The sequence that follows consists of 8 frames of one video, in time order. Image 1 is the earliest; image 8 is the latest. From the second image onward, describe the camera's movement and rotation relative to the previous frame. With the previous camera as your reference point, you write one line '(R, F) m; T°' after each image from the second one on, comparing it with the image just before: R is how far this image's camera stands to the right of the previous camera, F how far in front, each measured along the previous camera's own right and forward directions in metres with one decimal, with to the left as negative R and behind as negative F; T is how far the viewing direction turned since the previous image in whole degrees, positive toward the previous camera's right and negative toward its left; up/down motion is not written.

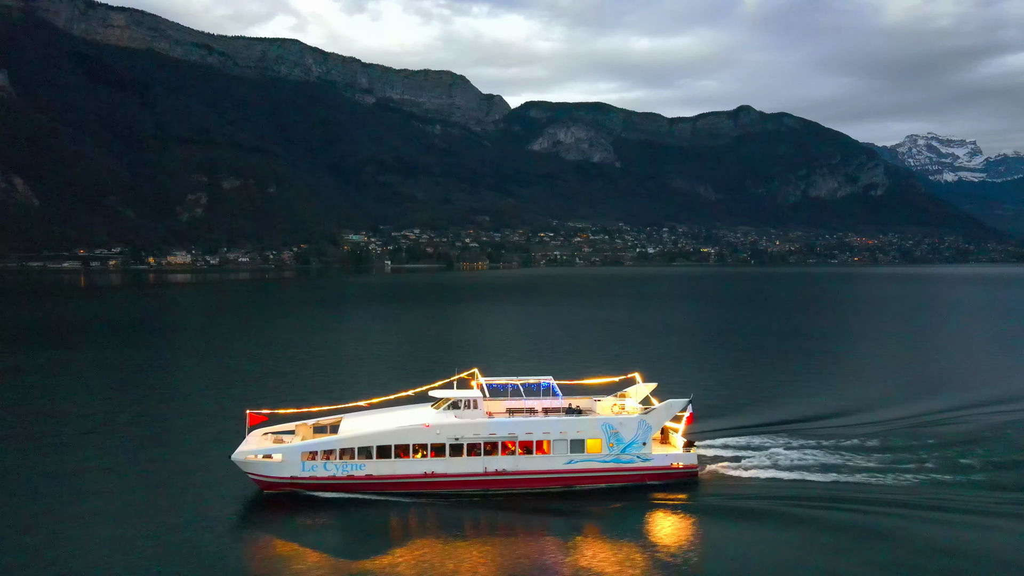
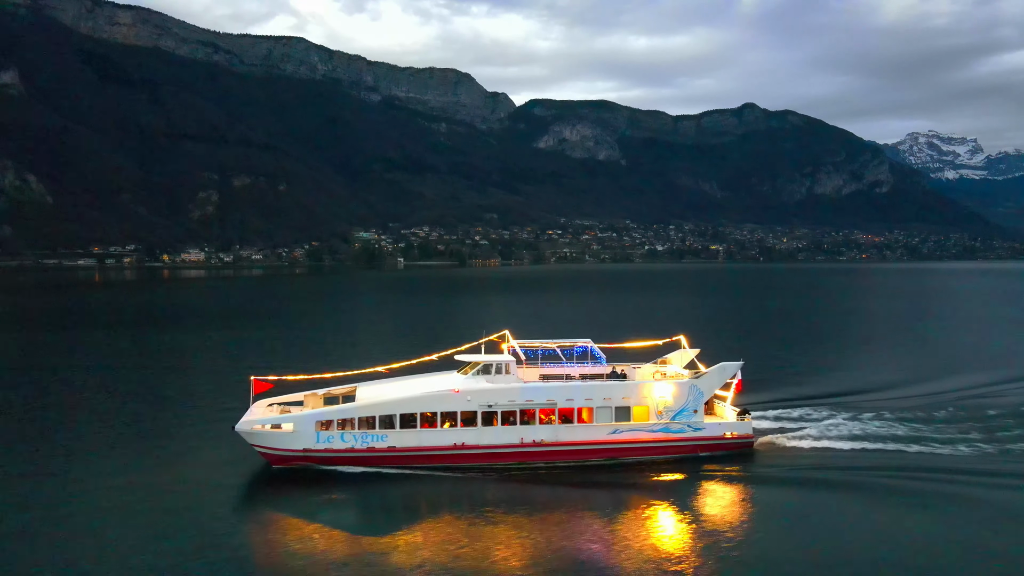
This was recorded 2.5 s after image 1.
(-3.5, +0.2) m; 0°
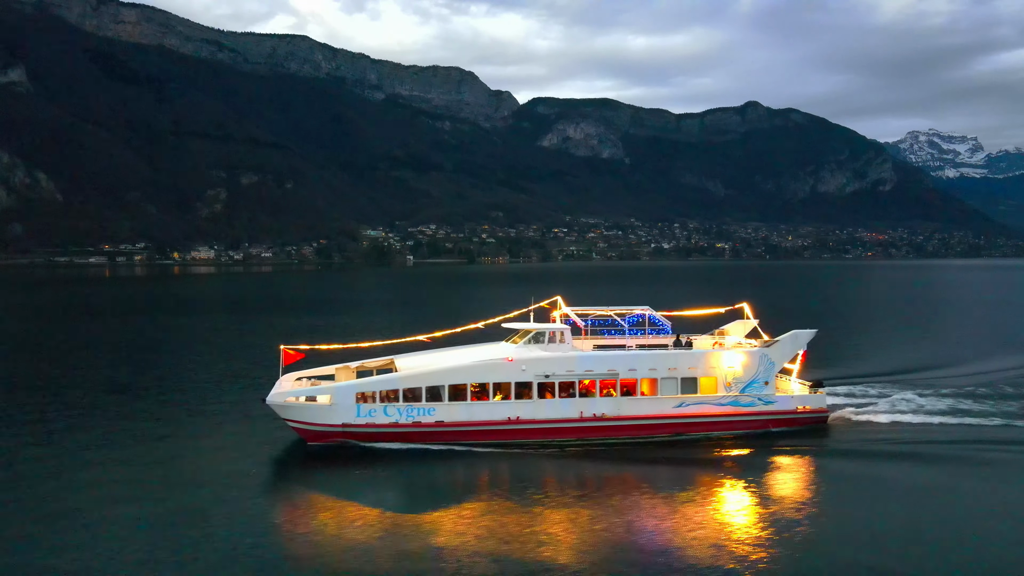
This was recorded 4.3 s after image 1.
(-2.7, +0.3) m; 0°
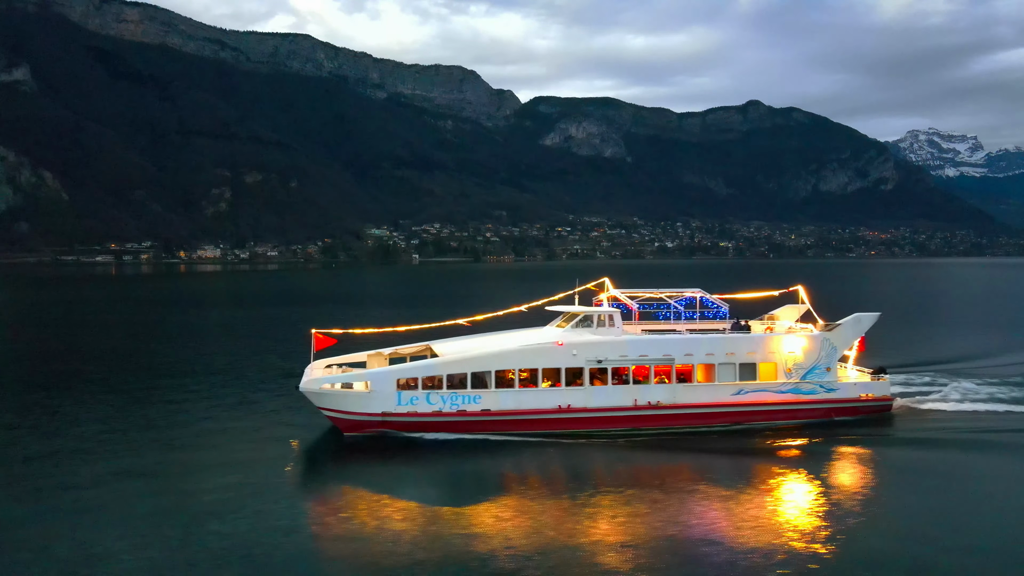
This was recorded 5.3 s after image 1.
(-1.7, +0.2) m; 0°
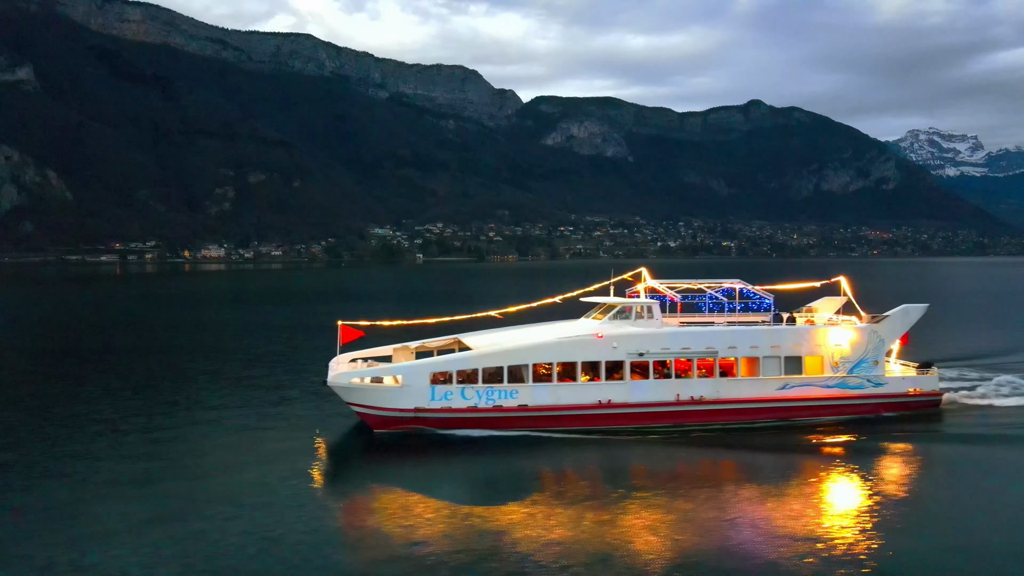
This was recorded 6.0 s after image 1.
(-1.1, +0.1) m; 0°
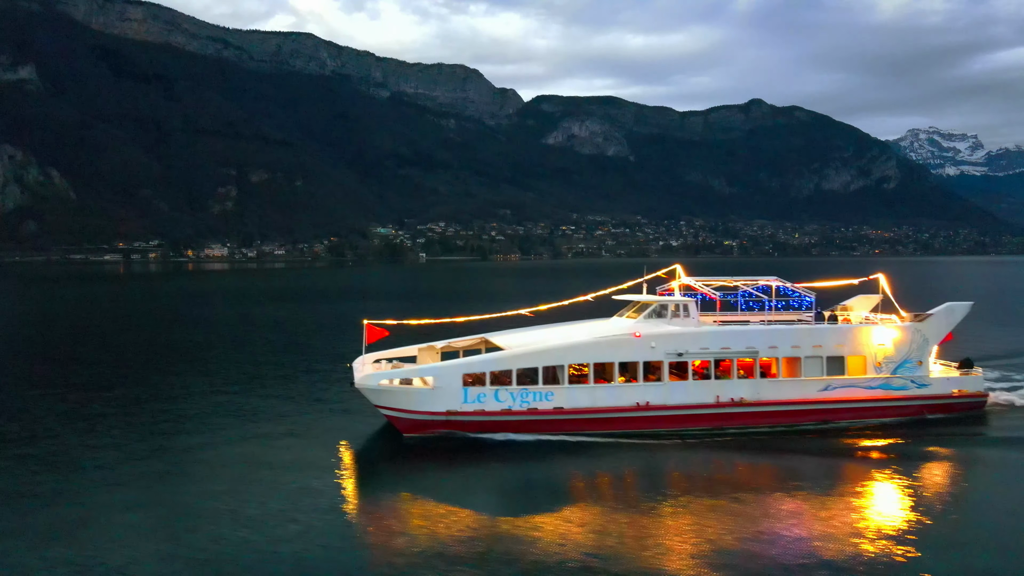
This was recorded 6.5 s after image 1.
(-0.9, +0.2) m; 0°
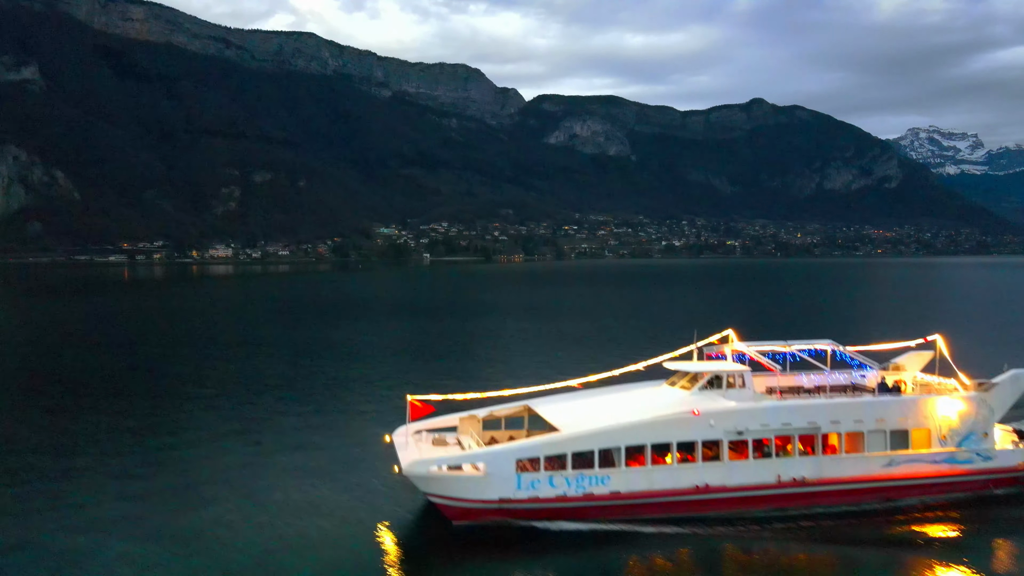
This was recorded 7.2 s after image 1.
(-1.1, 0.0) m; 0°
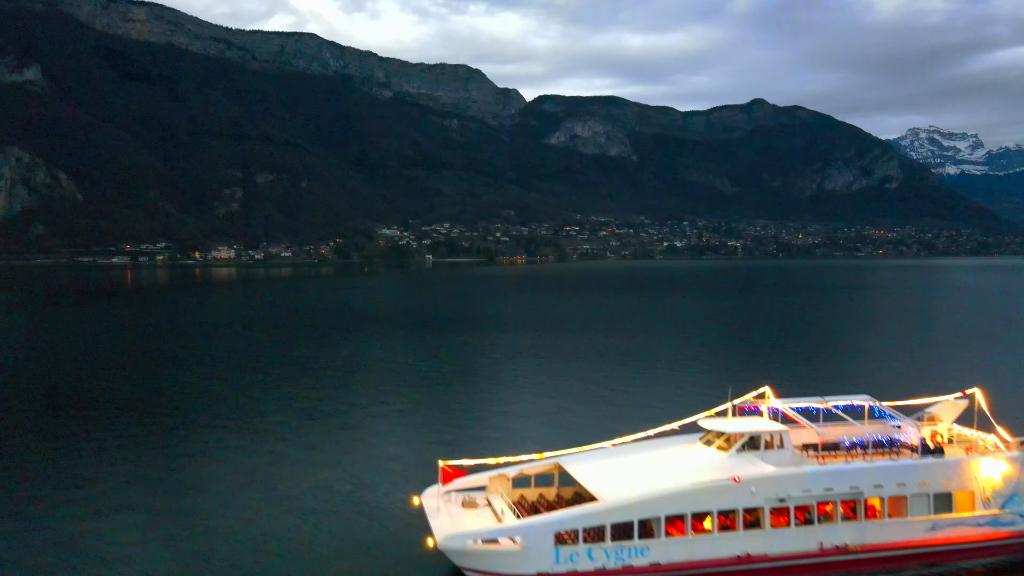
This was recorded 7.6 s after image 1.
(-0.7, +0.1) m; 0°
